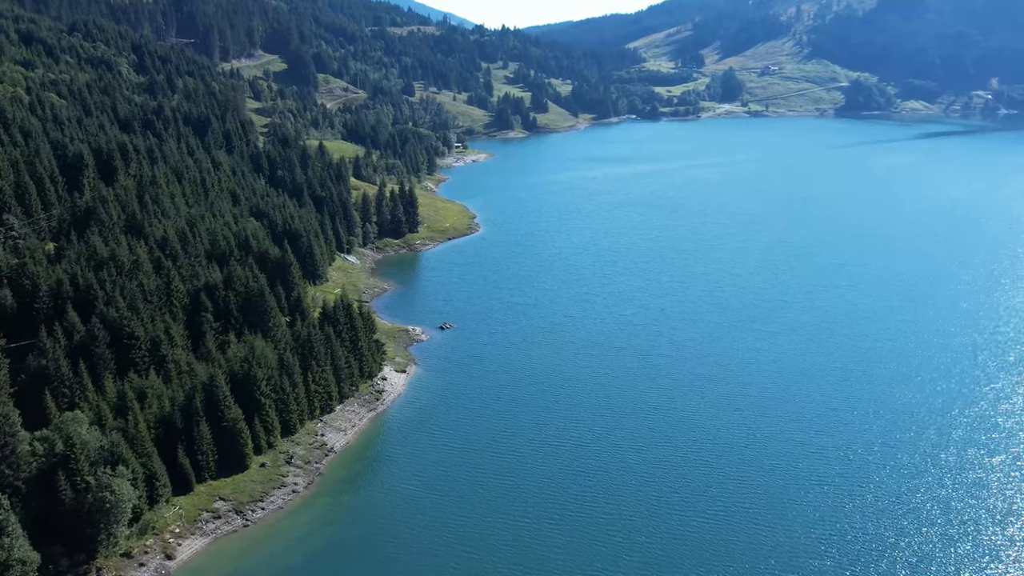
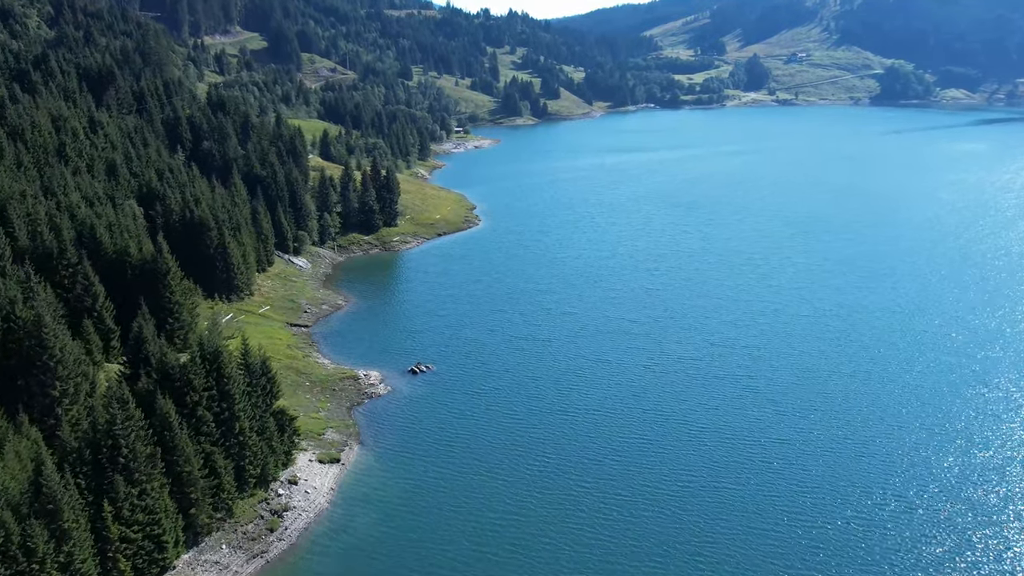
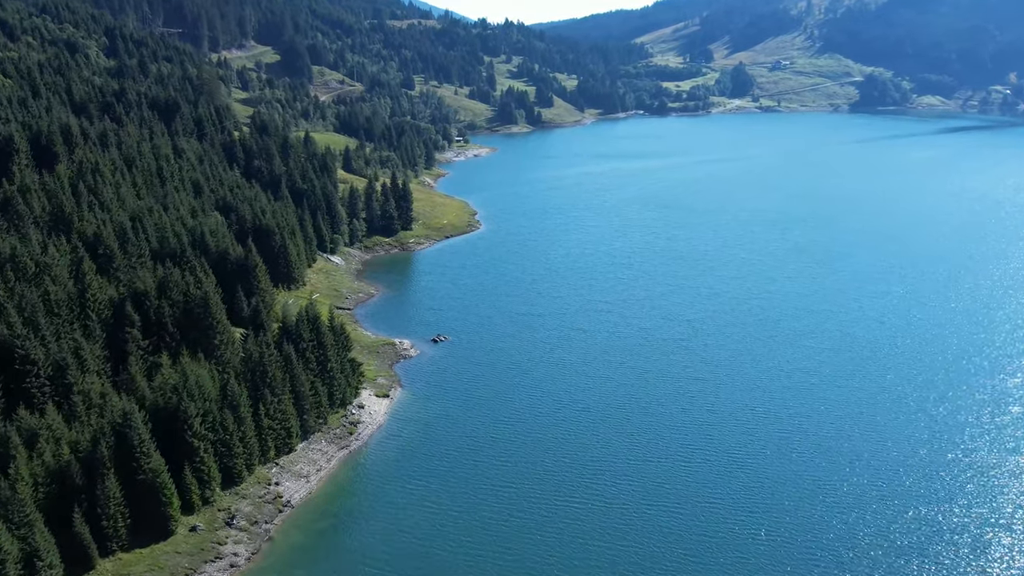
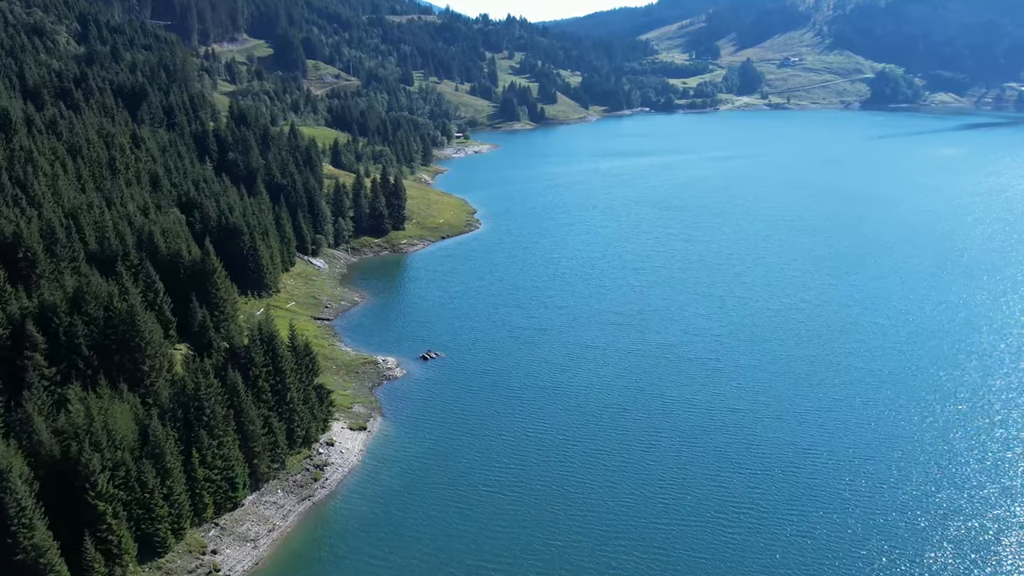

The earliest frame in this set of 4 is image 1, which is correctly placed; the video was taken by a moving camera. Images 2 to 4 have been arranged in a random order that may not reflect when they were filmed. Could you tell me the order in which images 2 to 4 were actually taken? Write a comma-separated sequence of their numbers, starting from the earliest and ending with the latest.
3, 4, 2
